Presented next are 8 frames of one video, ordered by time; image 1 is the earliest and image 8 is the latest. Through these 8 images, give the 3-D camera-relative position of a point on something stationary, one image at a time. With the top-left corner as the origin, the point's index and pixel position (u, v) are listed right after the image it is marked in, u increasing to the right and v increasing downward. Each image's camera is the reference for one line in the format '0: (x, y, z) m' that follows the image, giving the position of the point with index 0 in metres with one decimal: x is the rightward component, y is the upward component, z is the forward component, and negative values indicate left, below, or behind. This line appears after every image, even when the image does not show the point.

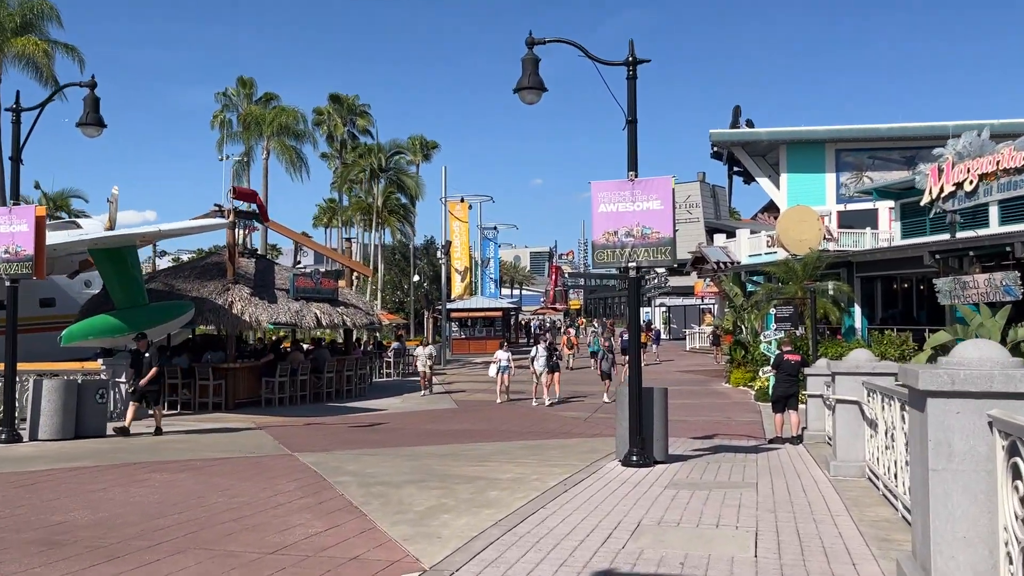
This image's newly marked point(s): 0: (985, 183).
0: (+9.8, +2.2, +17.4) m
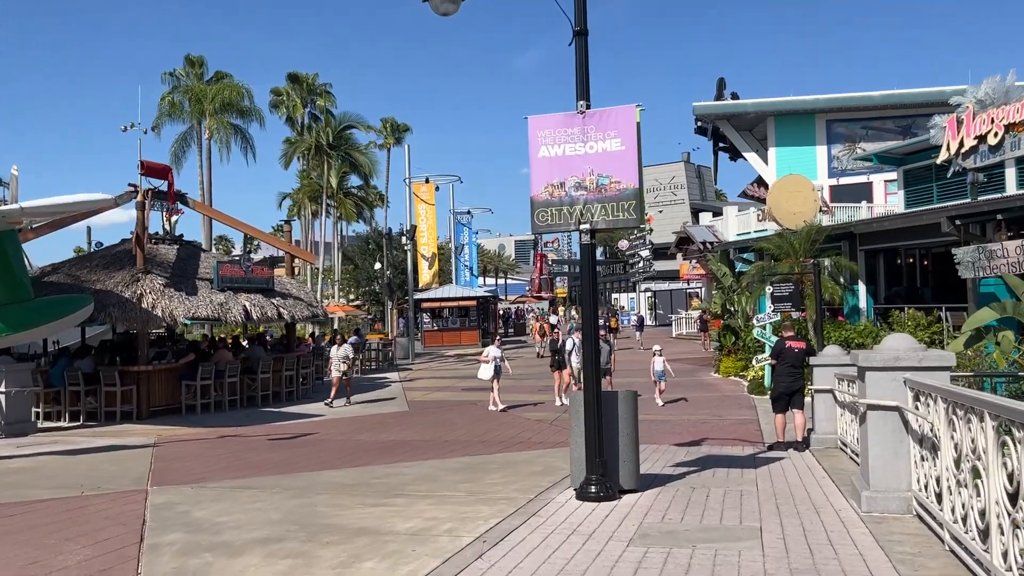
0: (+8.9, +2.7, +14.9) m
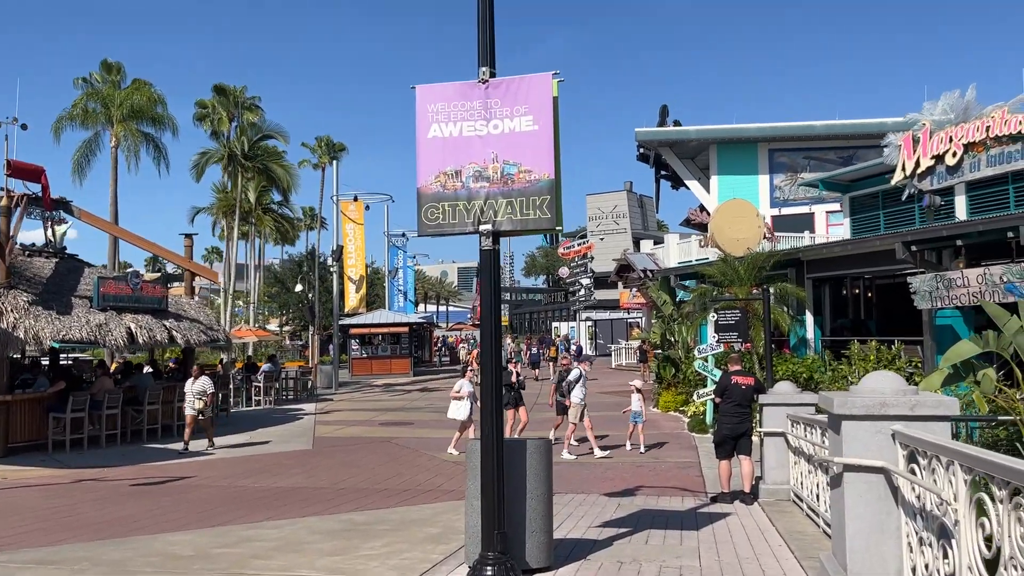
0: (+7.6, +2.2, +13.8) m
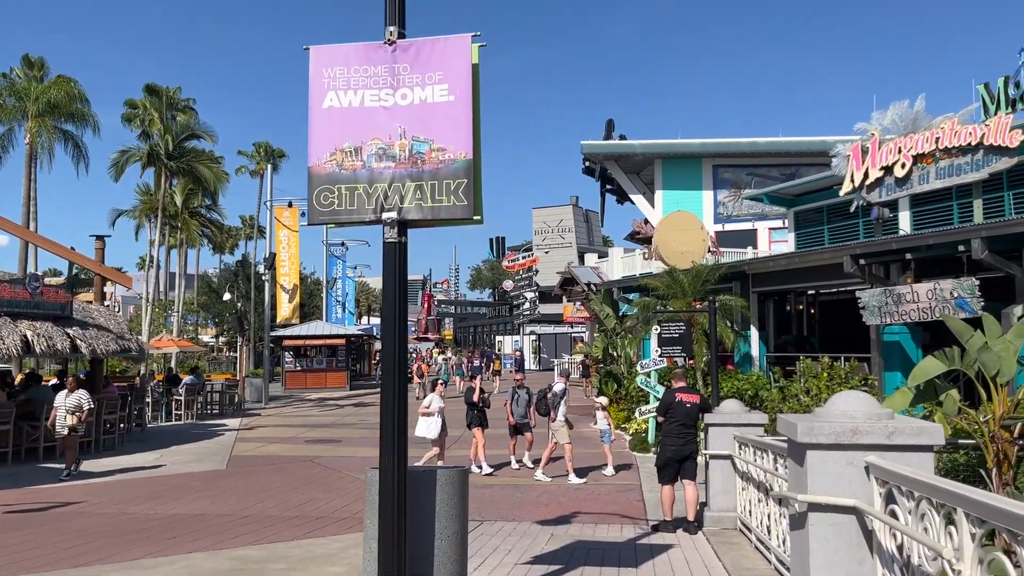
0: (+6.5, +1.9, +13.4) m
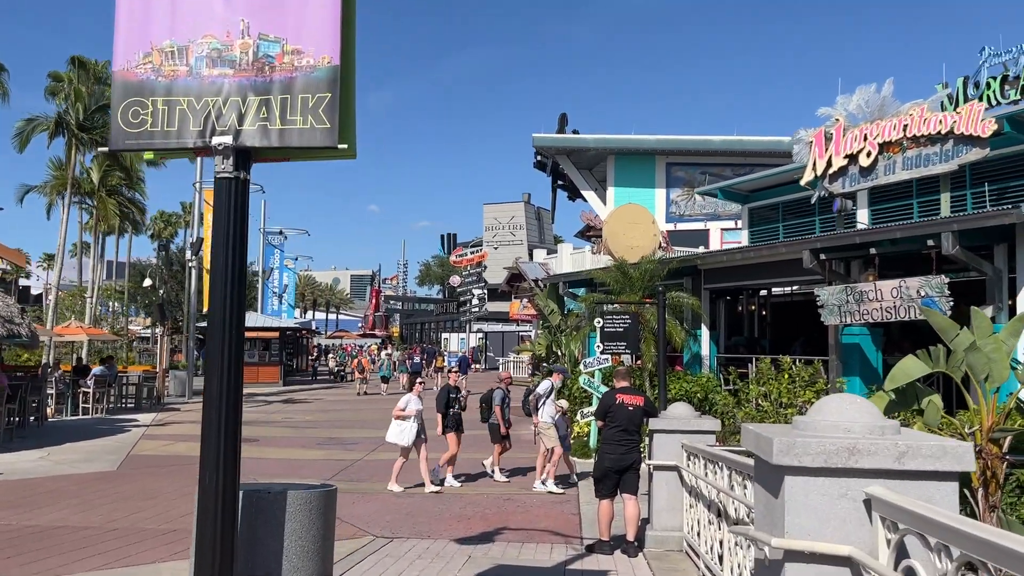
0: (+5.6, +2.0, +12.5) m
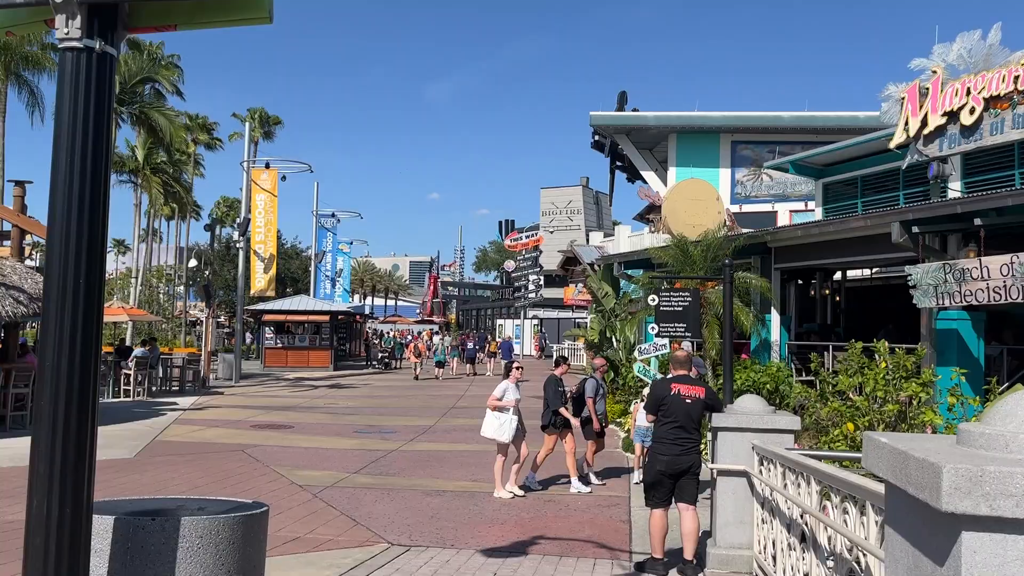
0: (+6.2, +2.2, +10.8) m
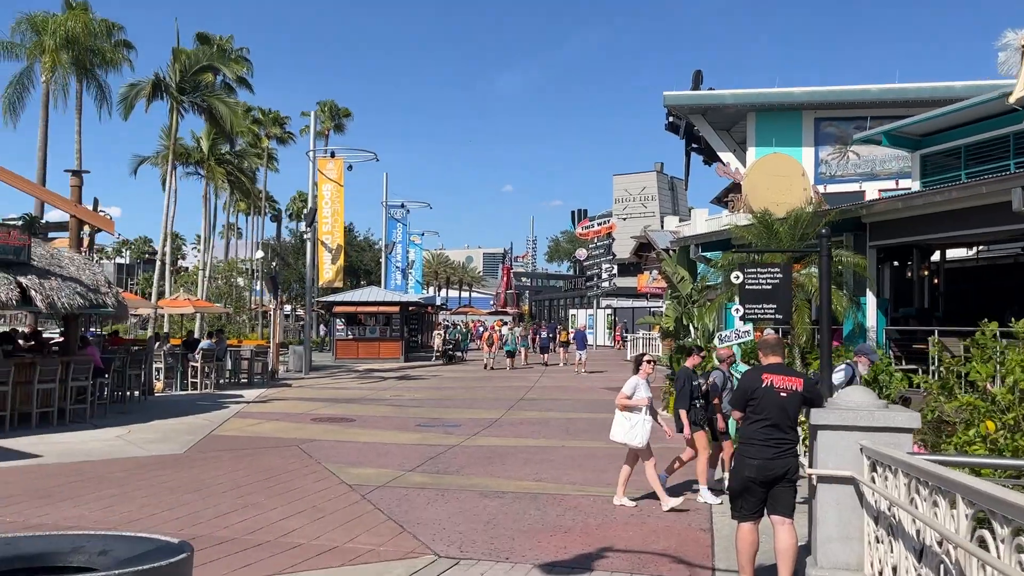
0: (+6.9, +2.5, +9.3) m
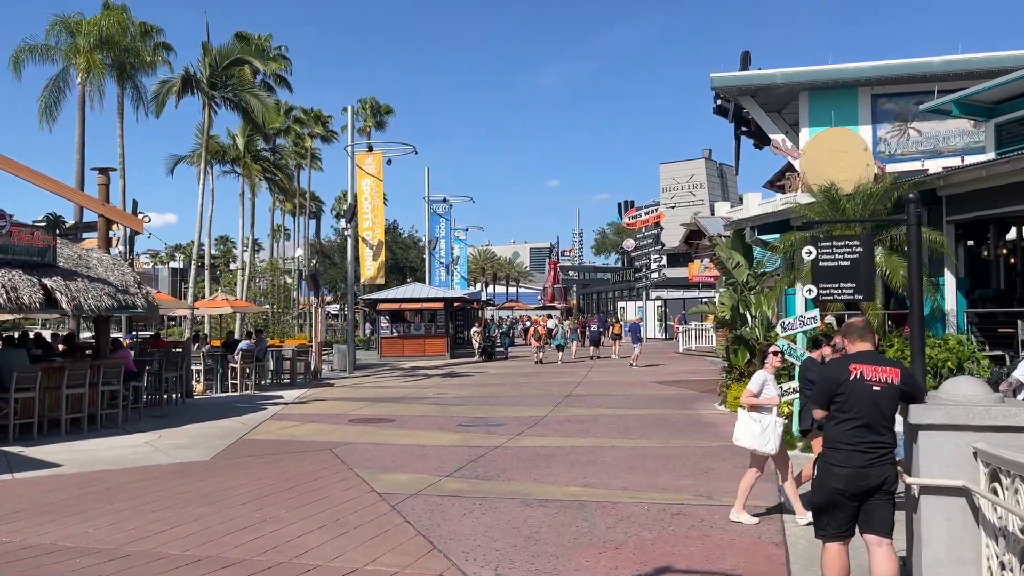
0: (+7.2, +2.8, +8.0) m
